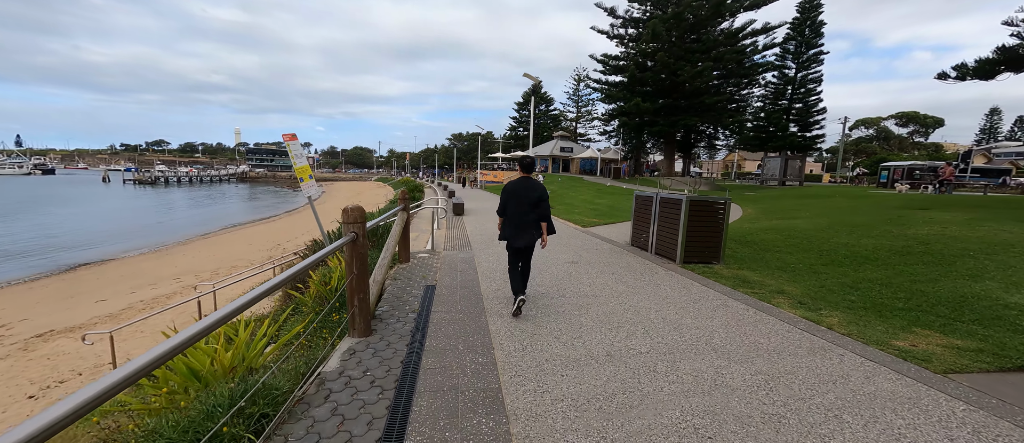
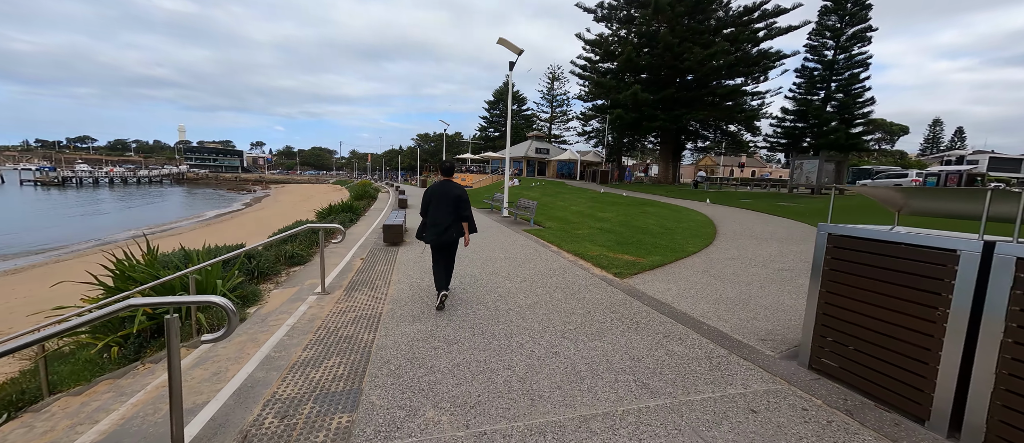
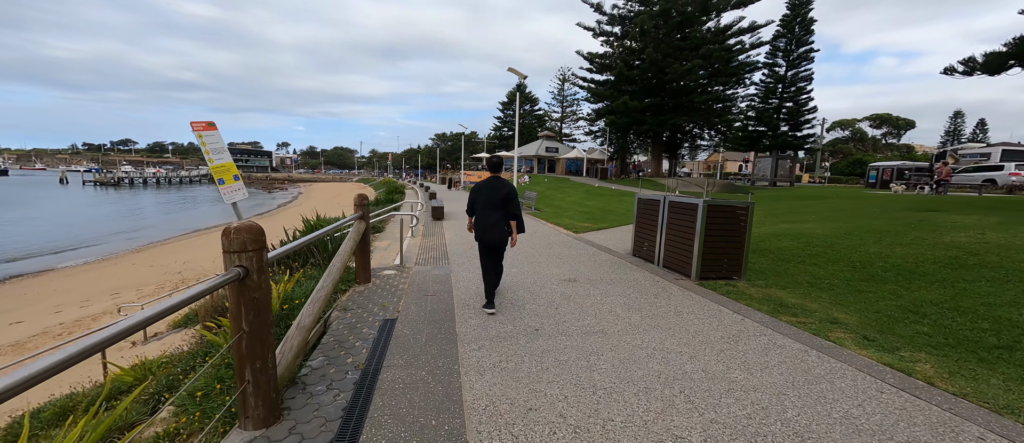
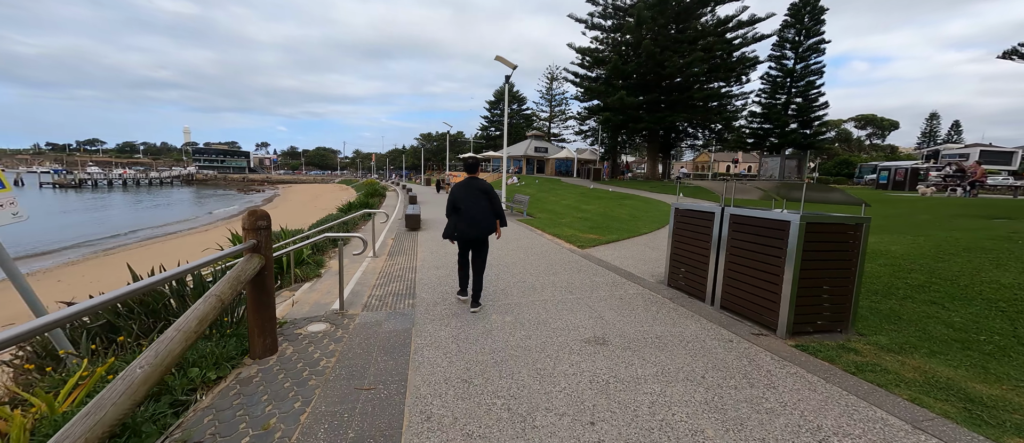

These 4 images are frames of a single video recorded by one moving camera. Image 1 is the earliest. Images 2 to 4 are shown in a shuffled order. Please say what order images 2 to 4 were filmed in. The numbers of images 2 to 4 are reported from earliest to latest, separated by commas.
3, 4, 2
